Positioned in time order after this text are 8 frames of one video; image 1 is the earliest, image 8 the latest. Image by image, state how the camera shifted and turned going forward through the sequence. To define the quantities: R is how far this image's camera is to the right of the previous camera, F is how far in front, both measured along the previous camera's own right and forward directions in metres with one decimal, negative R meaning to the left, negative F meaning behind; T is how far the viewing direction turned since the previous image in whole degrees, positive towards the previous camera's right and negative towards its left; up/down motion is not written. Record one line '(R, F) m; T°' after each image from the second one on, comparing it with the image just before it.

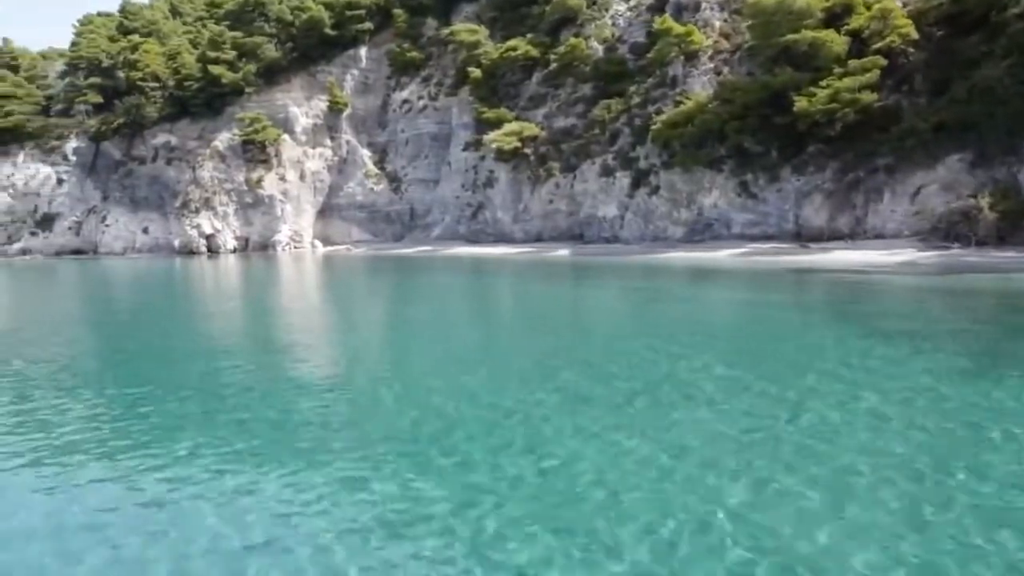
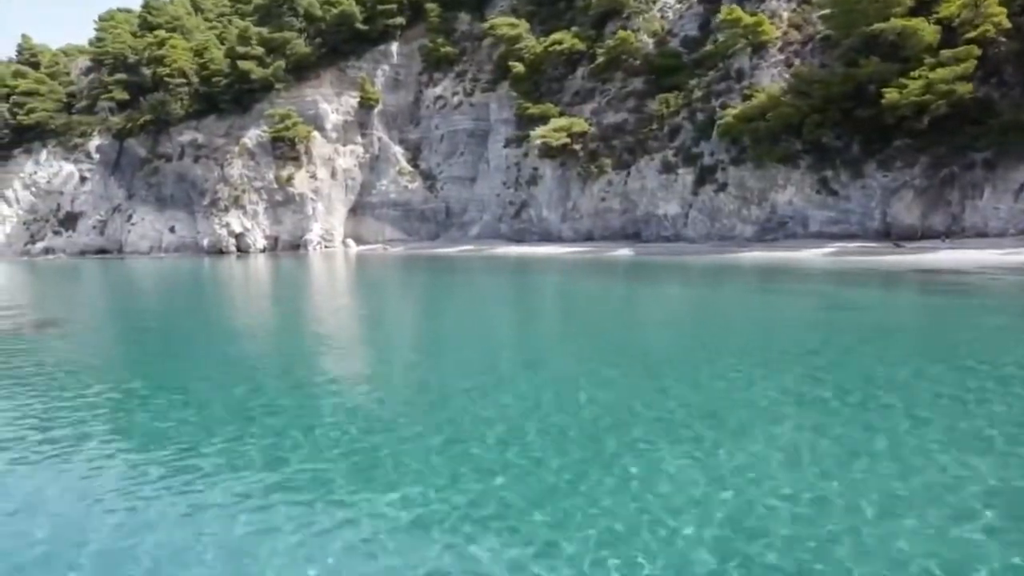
(-2.6, +1.3) m; 0°
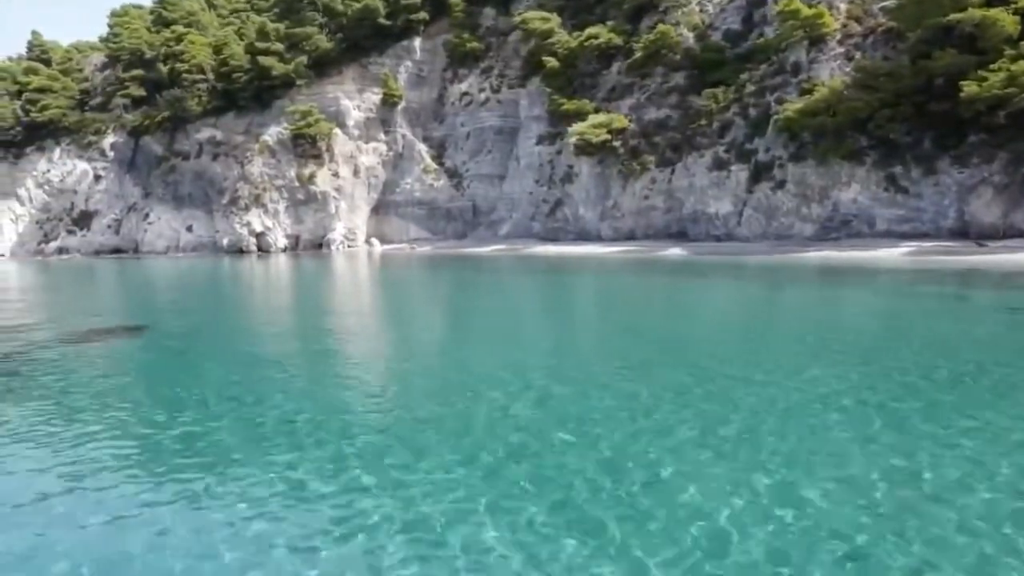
(-2.3, +1.2) m; 0°
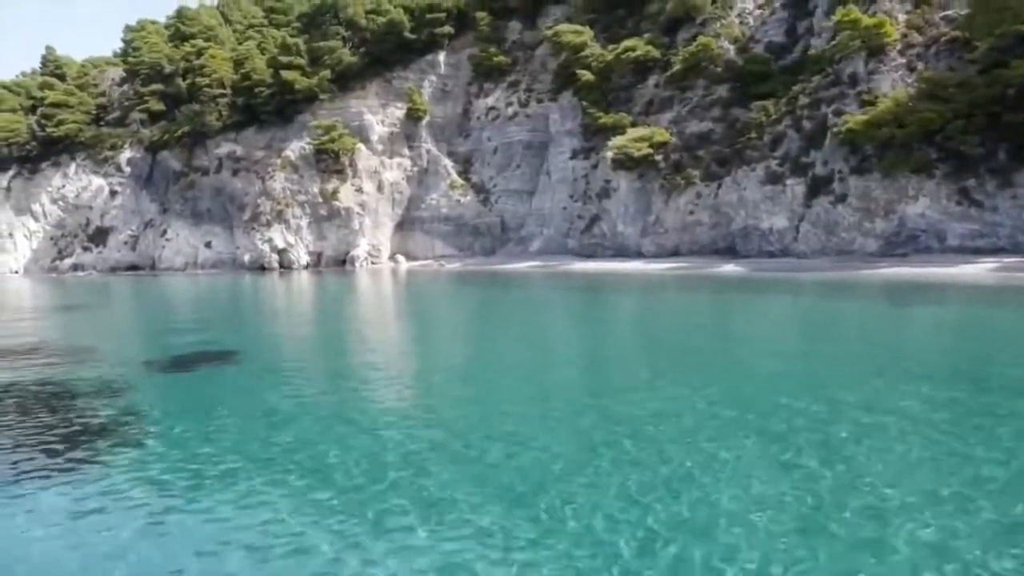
(-2.2, +1.2) m; 0°
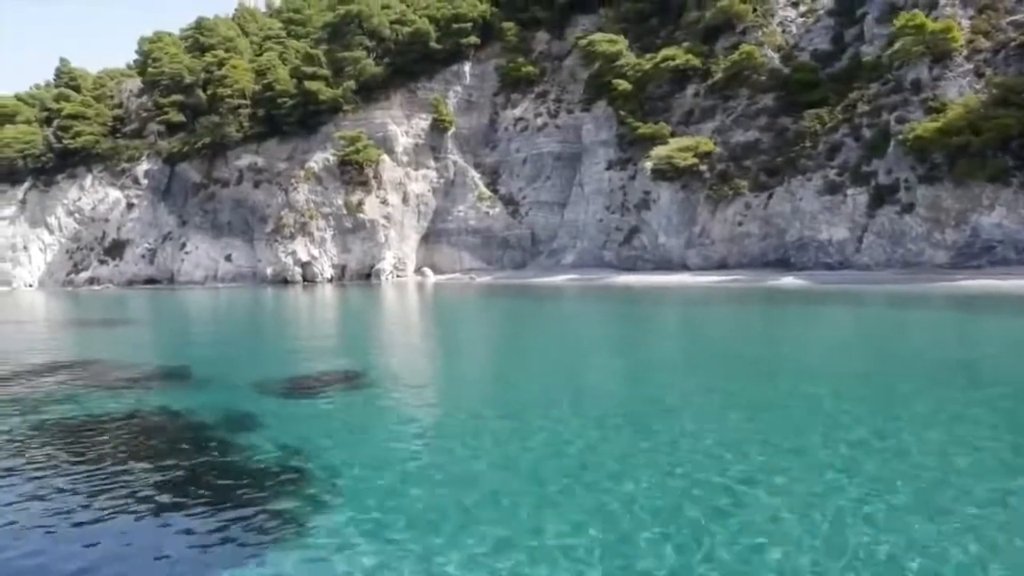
(-2.3, +1.2) m; 0°
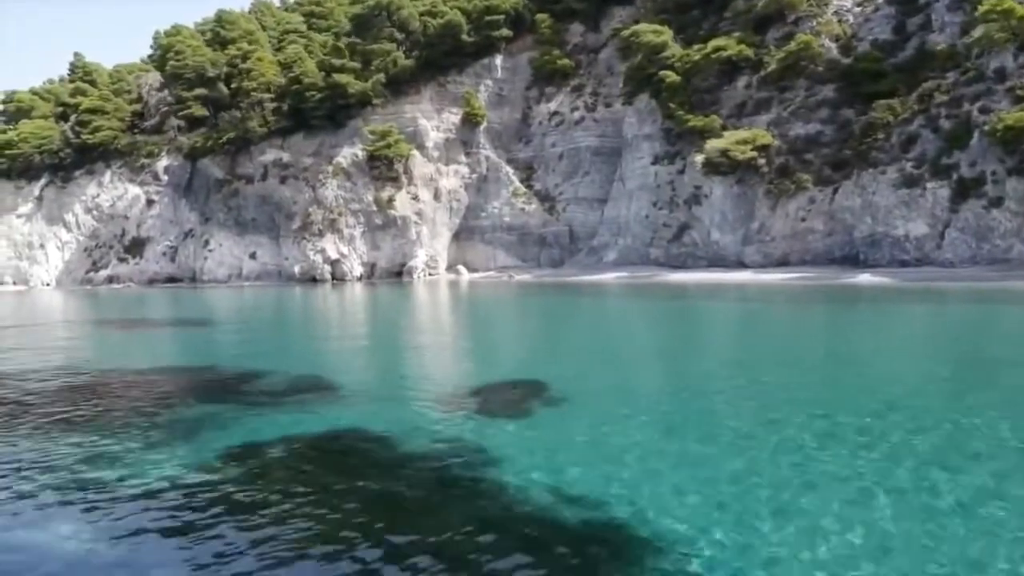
(-2.7, +1.5) m; 0°
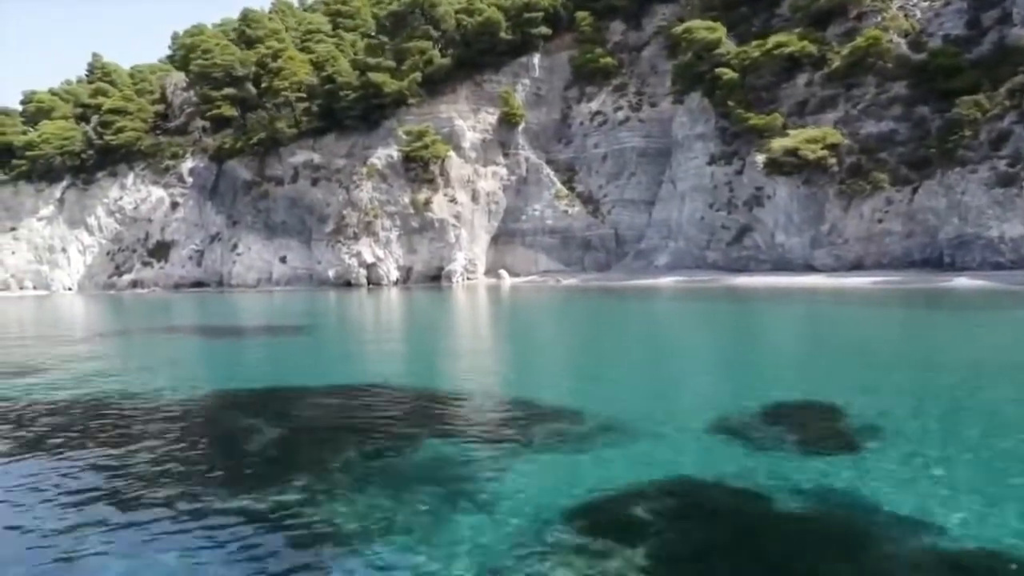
(-3.1, +1.6) m; 0°
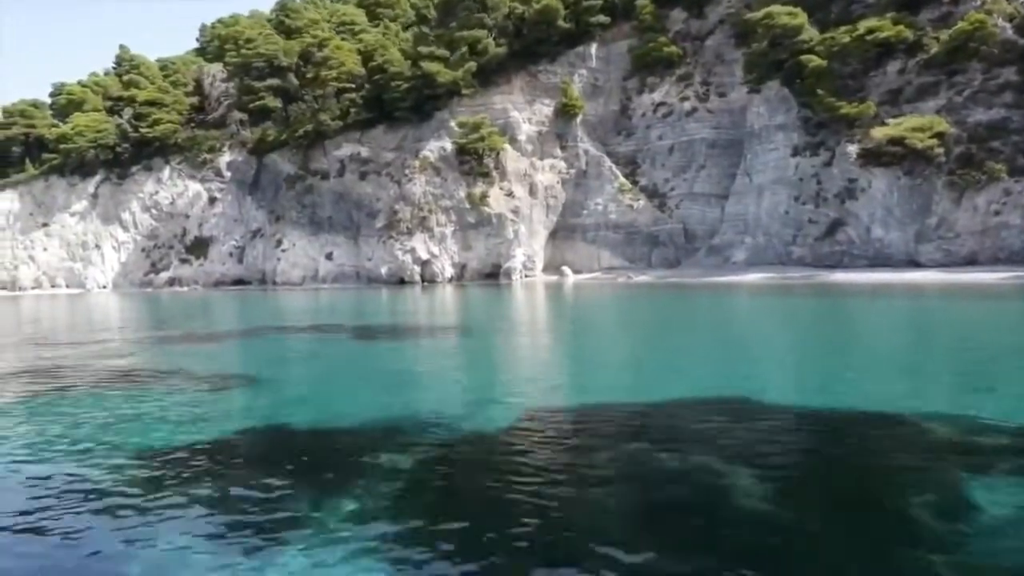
(-4.3, +2.0) m; 0°
